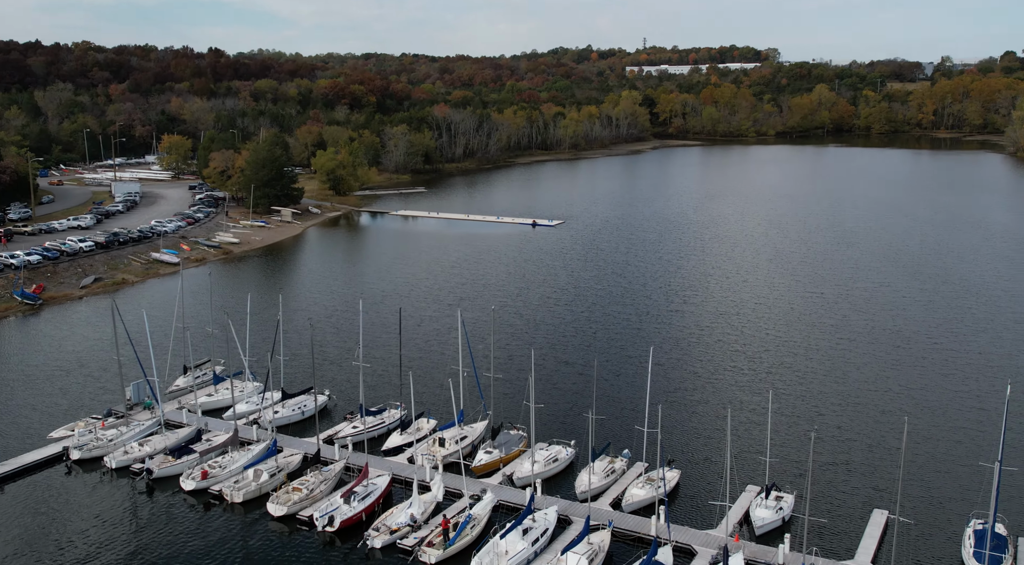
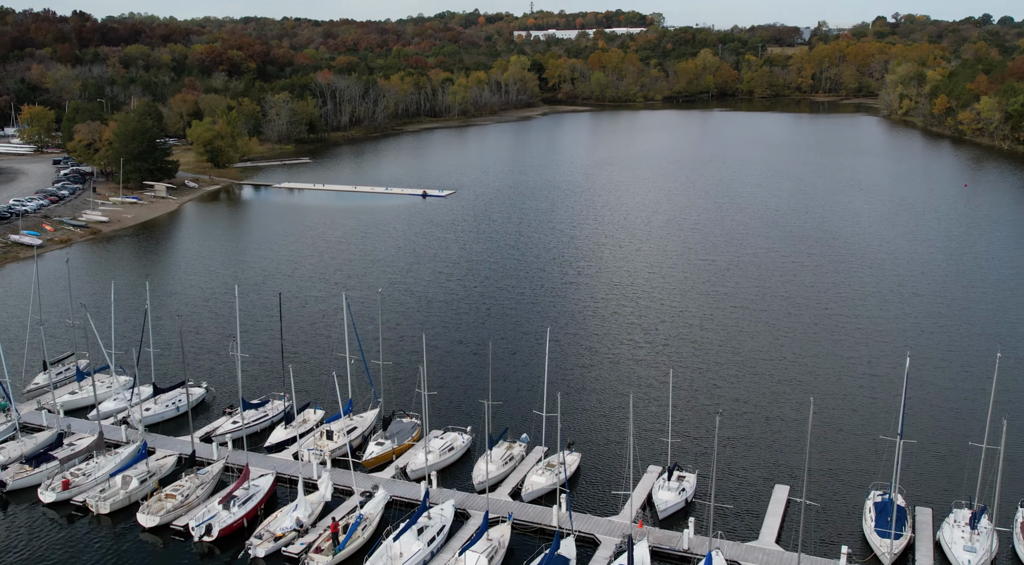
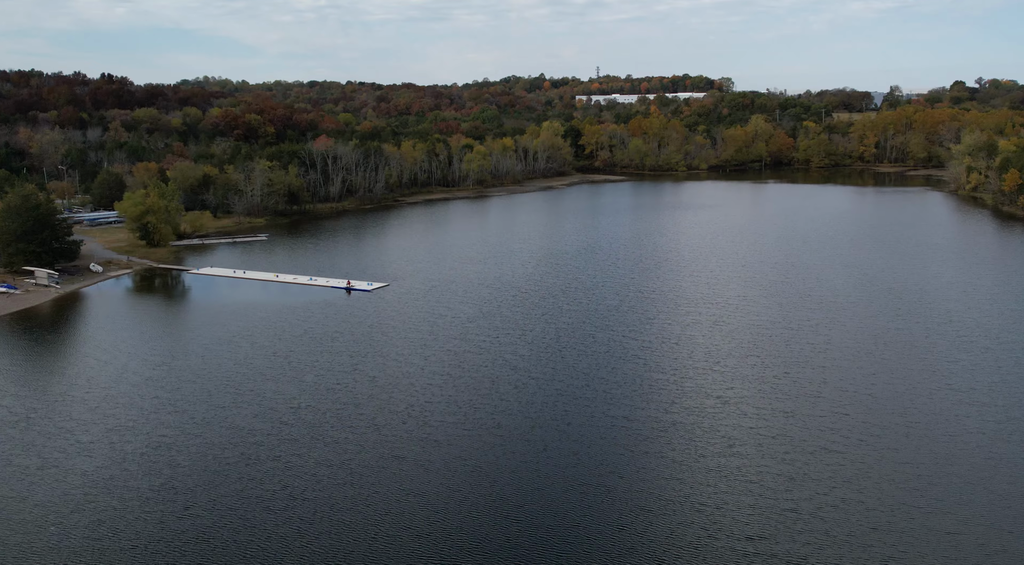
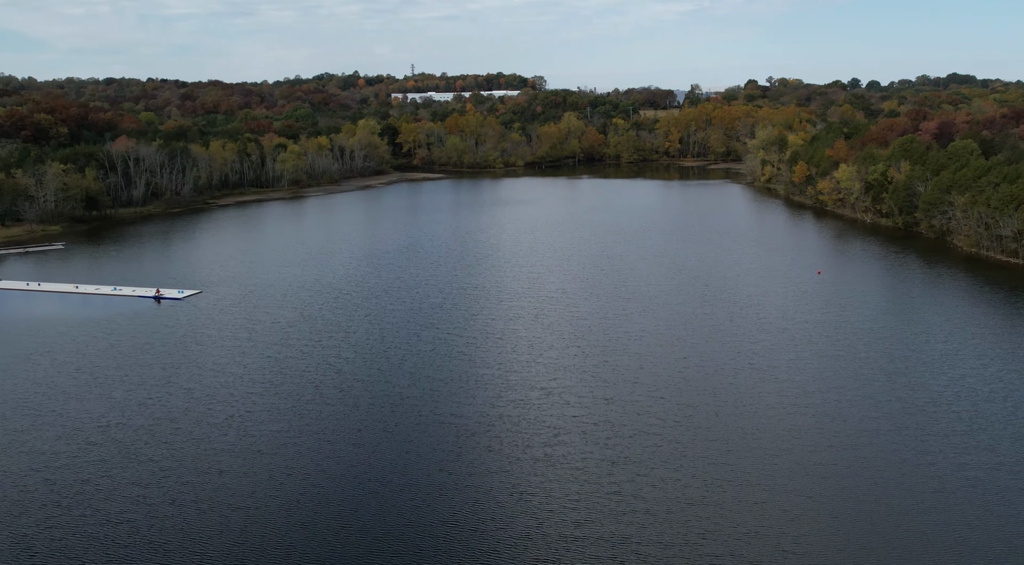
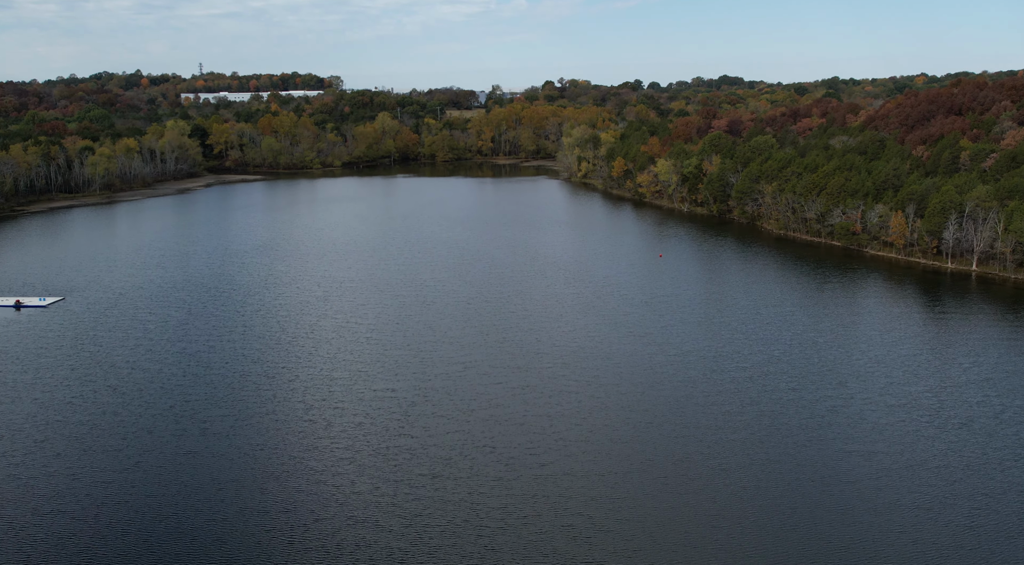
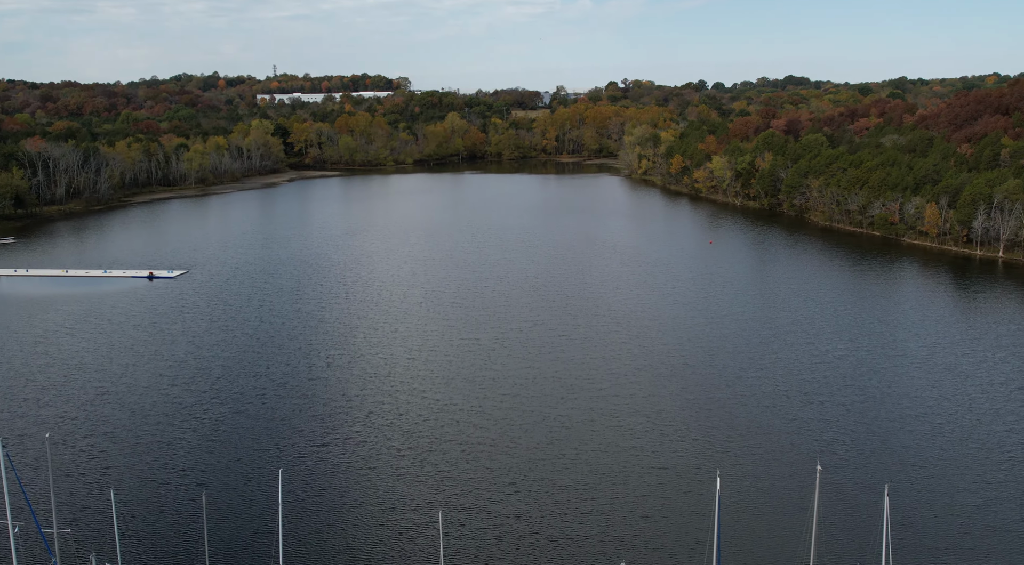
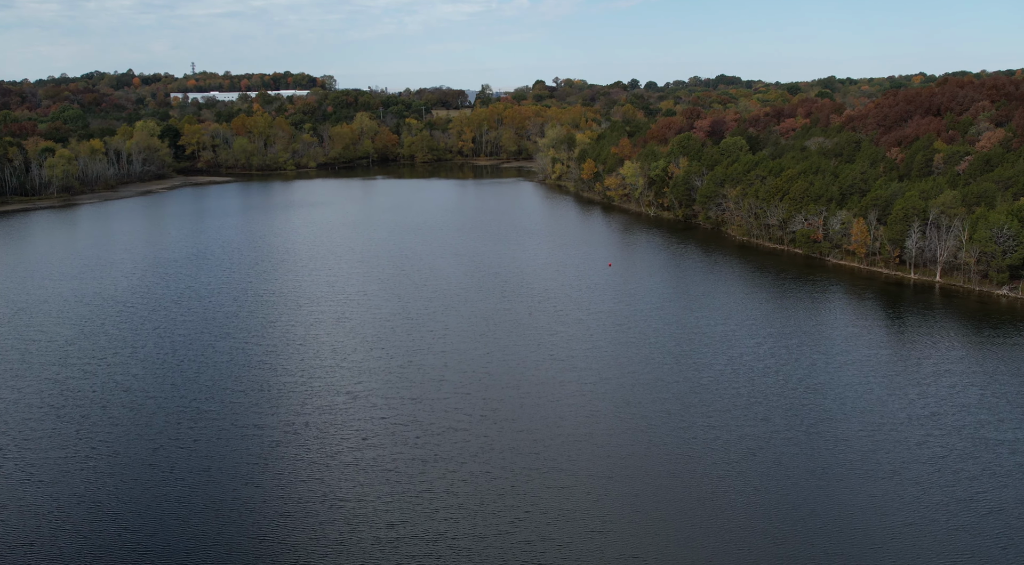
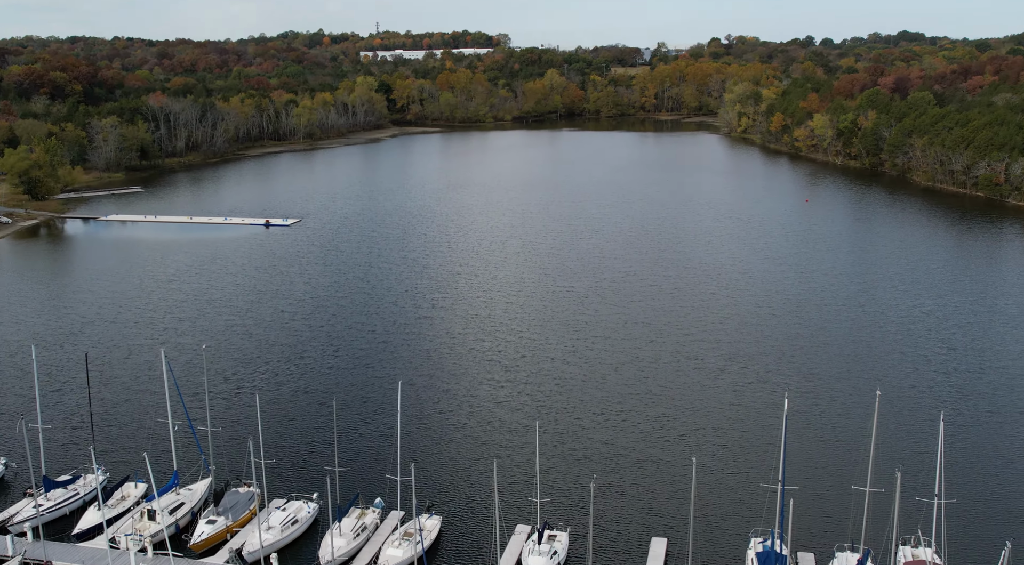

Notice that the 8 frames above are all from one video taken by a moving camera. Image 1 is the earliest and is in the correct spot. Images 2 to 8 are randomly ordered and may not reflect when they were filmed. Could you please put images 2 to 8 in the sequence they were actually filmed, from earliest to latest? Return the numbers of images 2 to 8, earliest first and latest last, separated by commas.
2, 8, 6, 5, 7, 4, 3
